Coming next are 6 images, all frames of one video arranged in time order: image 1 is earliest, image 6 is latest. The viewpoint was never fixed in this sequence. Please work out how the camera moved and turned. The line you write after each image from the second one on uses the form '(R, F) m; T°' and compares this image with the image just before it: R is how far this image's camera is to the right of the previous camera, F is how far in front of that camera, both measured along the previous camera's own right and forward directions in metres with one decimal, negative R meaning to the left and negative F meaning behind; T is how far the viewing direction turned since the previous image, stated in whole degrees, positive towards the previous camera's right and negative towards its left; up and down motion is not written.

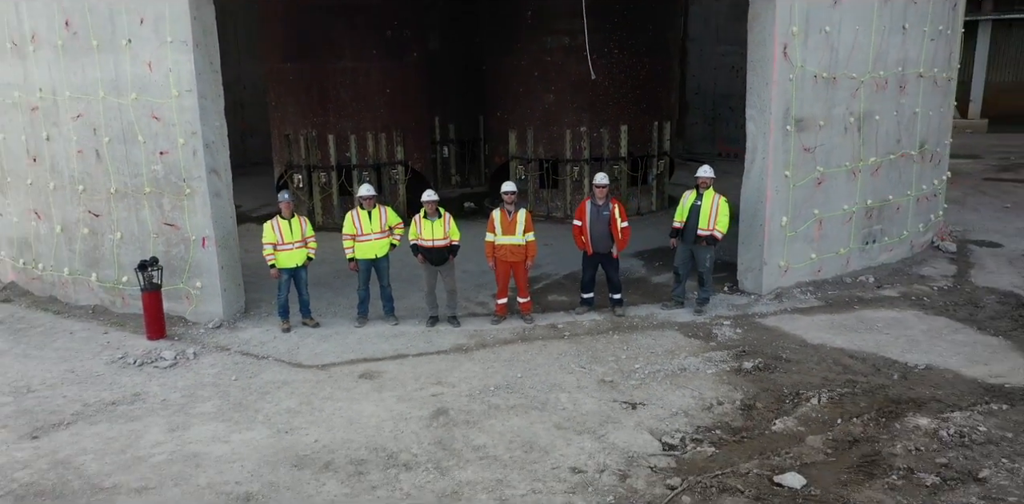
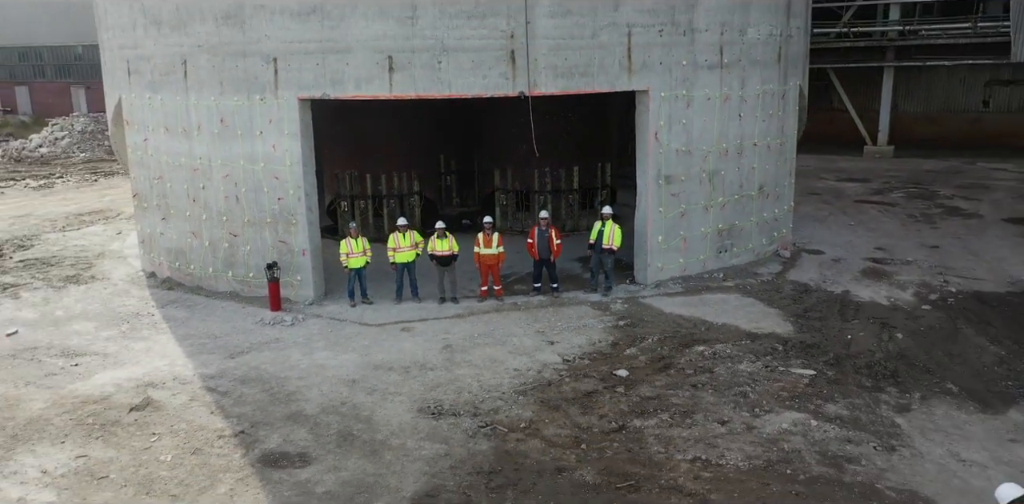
(+0.4, -5.4) m; 0°
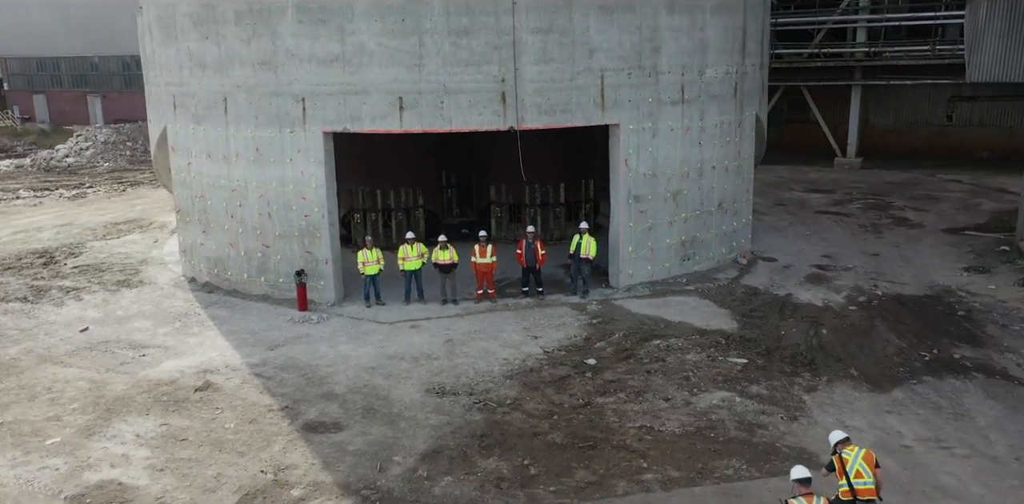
(+0.2, -2.4) m; 0°
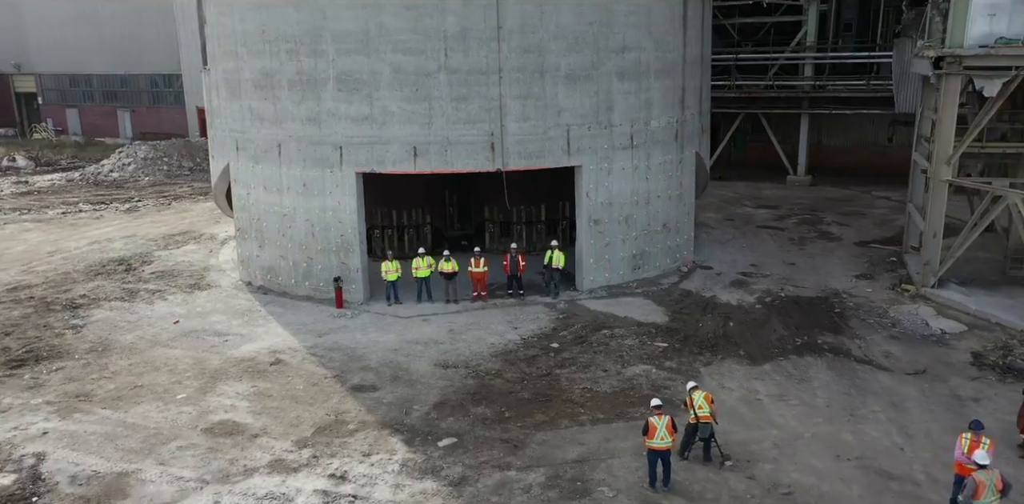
(+0.3, -4.8) m; 0°
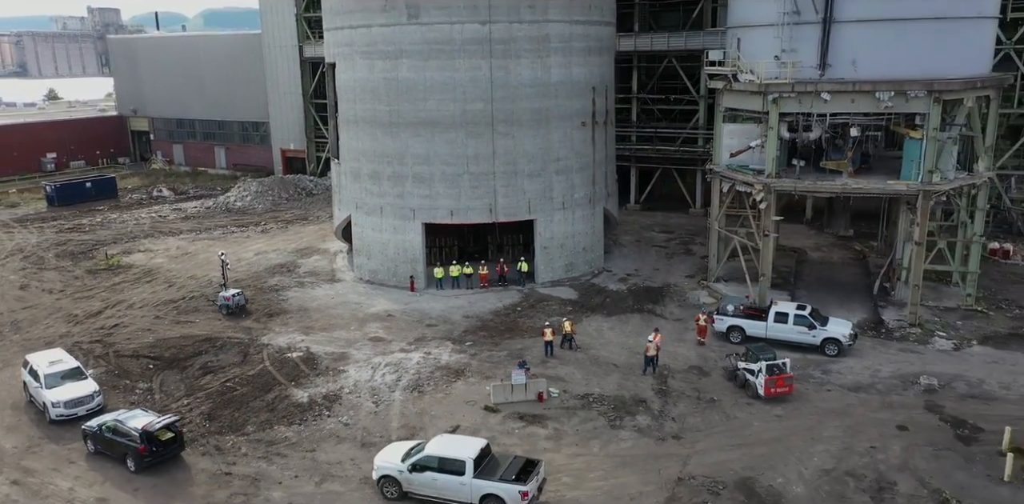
(+1.1, -19.4) m; -1°
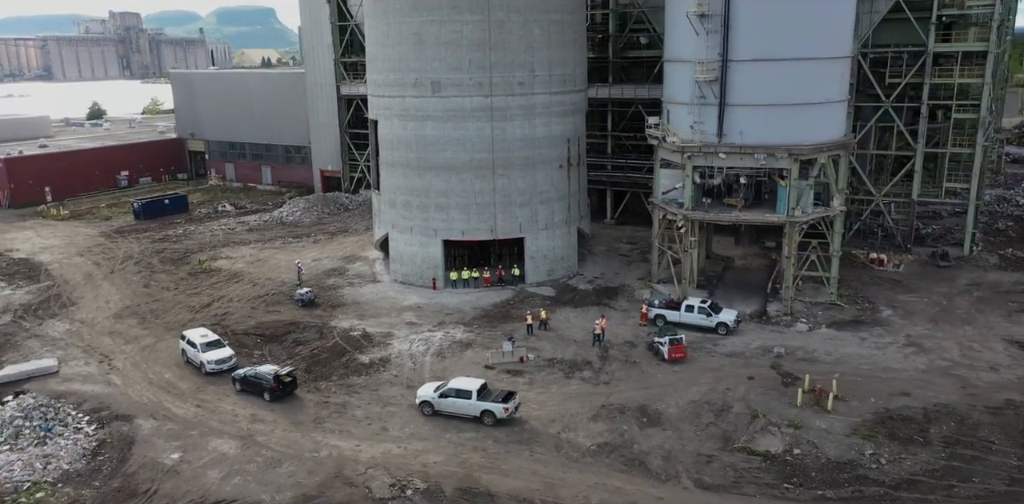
(+0.9, -14.2) m; -1°
